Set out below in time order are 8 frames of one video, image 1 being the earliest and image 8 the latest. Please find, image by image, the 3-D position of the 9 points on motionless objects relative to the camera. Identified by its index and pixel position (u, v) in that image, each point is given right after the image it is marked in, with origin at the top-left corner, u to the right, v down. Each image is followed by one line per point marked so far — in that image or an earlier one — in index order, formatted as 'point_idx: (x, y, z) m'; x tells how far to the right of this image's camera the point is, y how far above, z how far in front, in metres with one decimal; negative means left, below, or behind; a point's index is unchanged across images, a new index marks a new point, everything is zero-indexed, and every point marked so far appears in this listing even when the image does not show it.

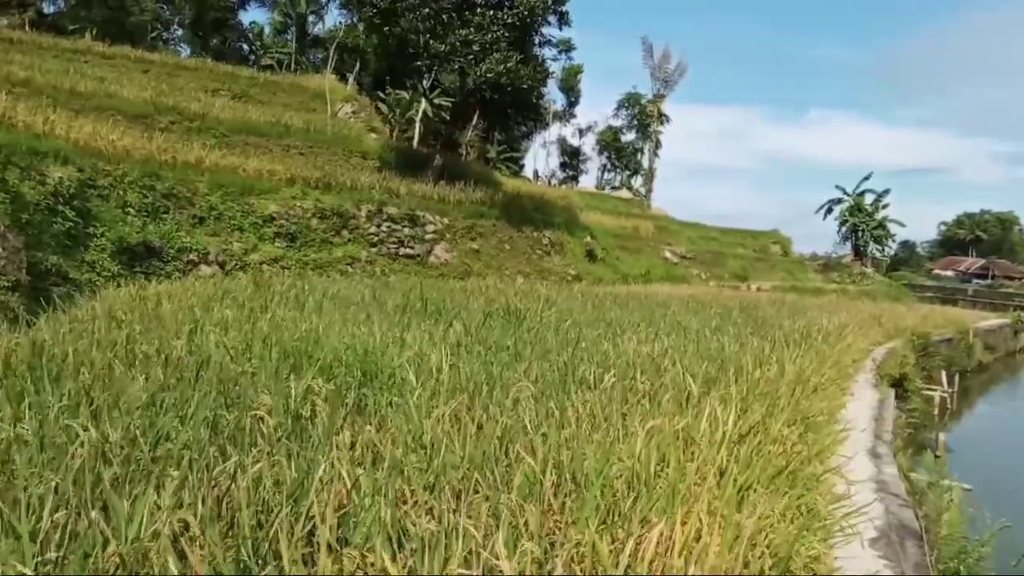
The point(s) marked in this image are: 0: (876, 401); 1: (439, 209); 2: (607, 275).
0: (+2.7, -0.8, +5.6) m
1: (-1.2, +1.3, +12.9) m
2: (+2.0, +0.3, +15.4) m
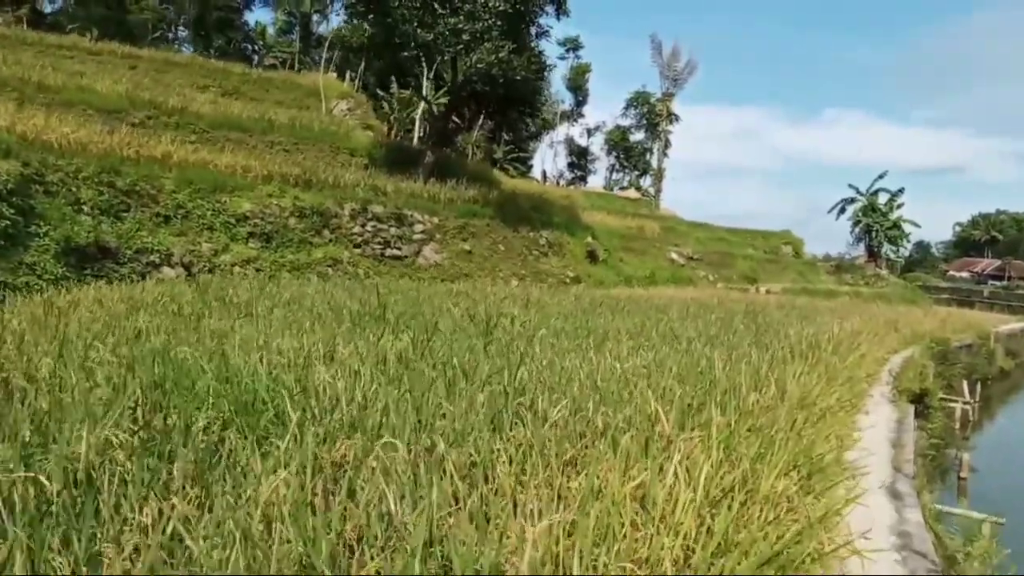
0: (+2.4, -0.8, +4.8) m
1: (-1.3, +1.3, +12.2) m
2: (+1.9, +0.2, +14.7) m
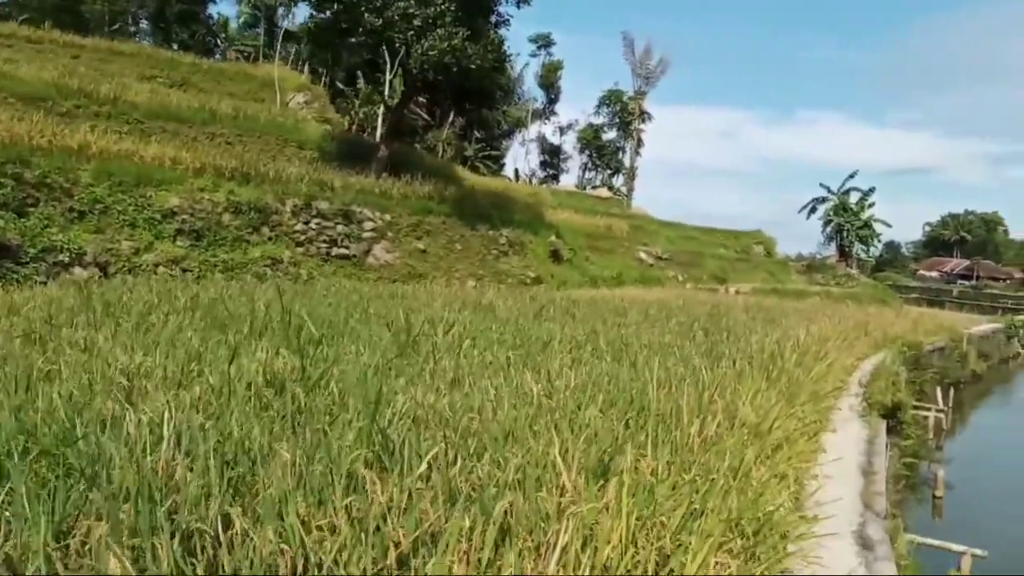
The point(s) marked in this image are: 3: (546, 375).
0: (+2.0, -0.9, +4.3) m
1: (-2.0, +1.3, +11.6) m
2: (+1.2, +0.2, +14.2) m
3: (+0.2, -0.4, +3.5) m
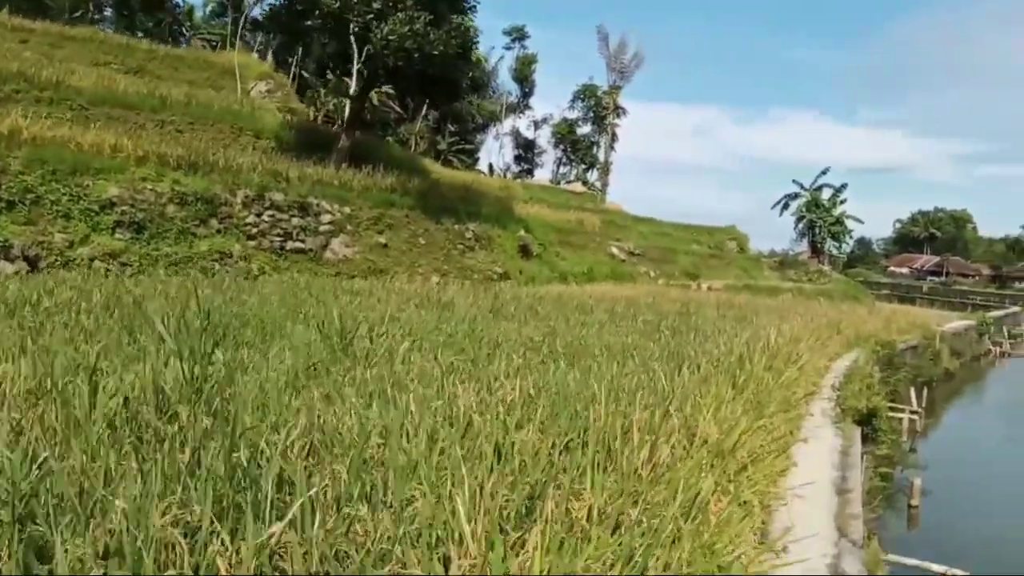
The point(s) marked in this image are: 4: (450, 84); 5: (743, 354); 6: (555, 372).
0: (+1.7, -0.9, +4.0) m
1: (-2.6, +1.3, +11.1) m
2: (+0.6, +0.3, +13.8) m
3: (-0.1, -0.4, +3.1) m
4: (-1.1, +3.7, +13.8) m
5: (+1.5, -0.4, +4.9) m
6: (+0.2, -0.4, +3.6) m
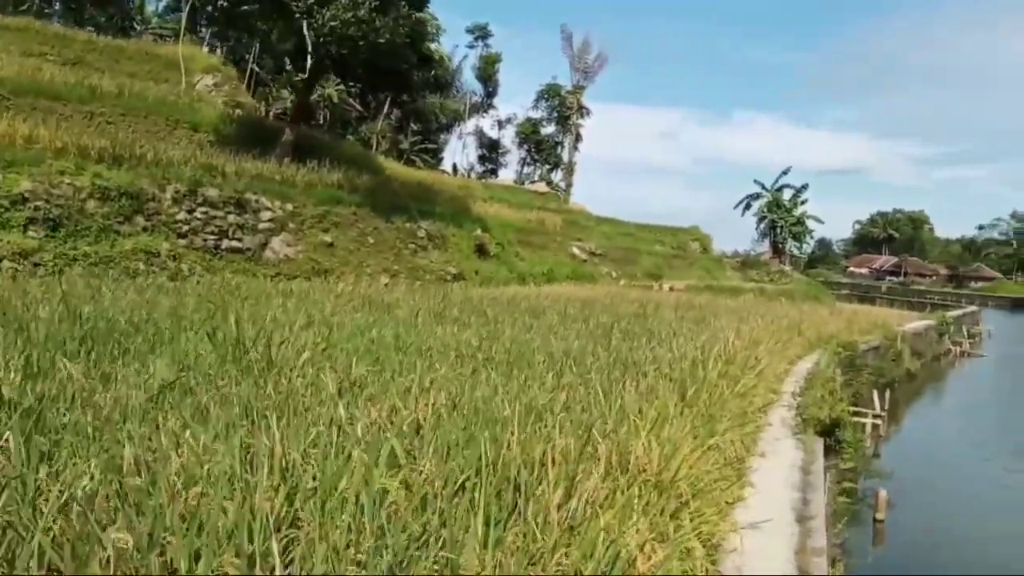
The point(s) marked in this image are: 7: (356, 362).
0: (+1.3, -0.8, +3.5) m
1: (-3.2, +1.3, +10.5) m
2: (-0.2, +0.3, +13.3) m
3: (-0.4, -0.4, +2.7) m
4: (-1.9, +3.7, +13.2) m
5: (+1.1, -0.4, +4.5) m
6: (-0.2, -0.4, +3.1) m
7: (-0.7, -0.3, +3.5) m
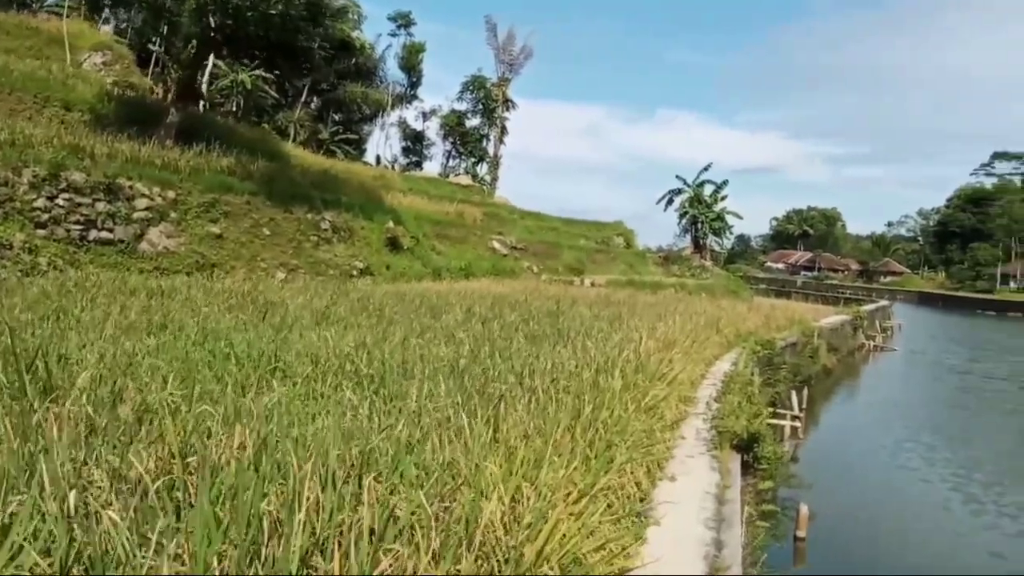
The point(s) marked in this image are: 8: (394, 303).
0: (+0.8, -0.8, +3.0) m
1: (-4.4, +1.4, +9.5) m
2: (-1.7, +0.3, +12.6) m
3: (-0.9, -0.4, +2.0) m
4: (-3.4, +3.8, +12.3) m
5: (+0.5, -0.4, +4.0) m
6: (-0.7, -0.4, +2.5) m
7: (-1.3, -0.3, +2.8) m
8: (-1.2, -0.2, +7.9) m
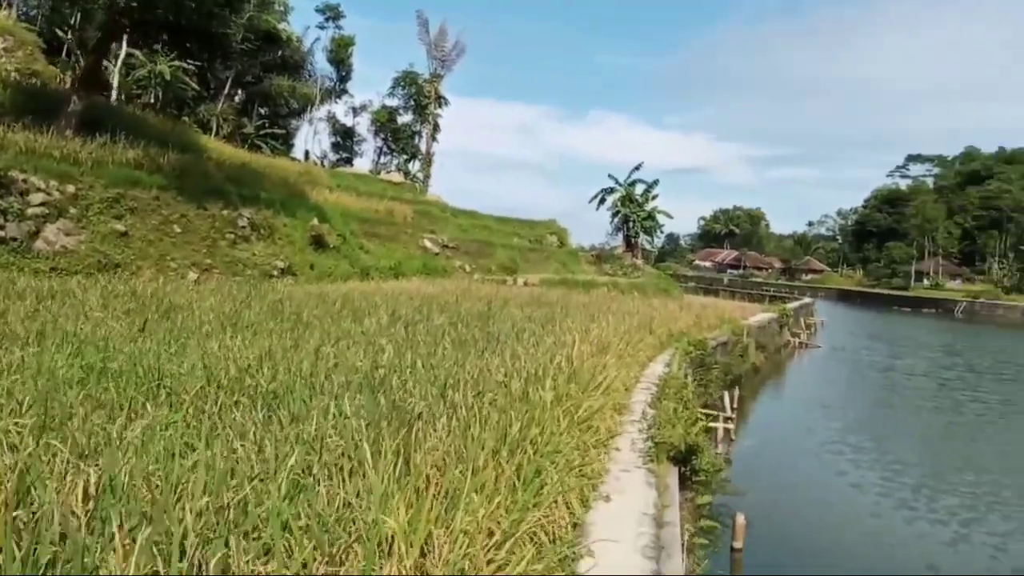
0: (+0.5, -0.9, +2.8) m
1: (-5.3, +1.3, +8.7) m
2: (-2.8, +0.3, +12.1) m
3: (-1.1, -0.4, +1.6) m
4: (-4.5, +3.8, +11.7) m
5: (+0.1, -0.4, +3.7) m
6: (-0.9, -0.4, +2.1) m
7: (-1.5, -0.4, +2.4) m
8: (-1.9, -0.2, +7.4) m
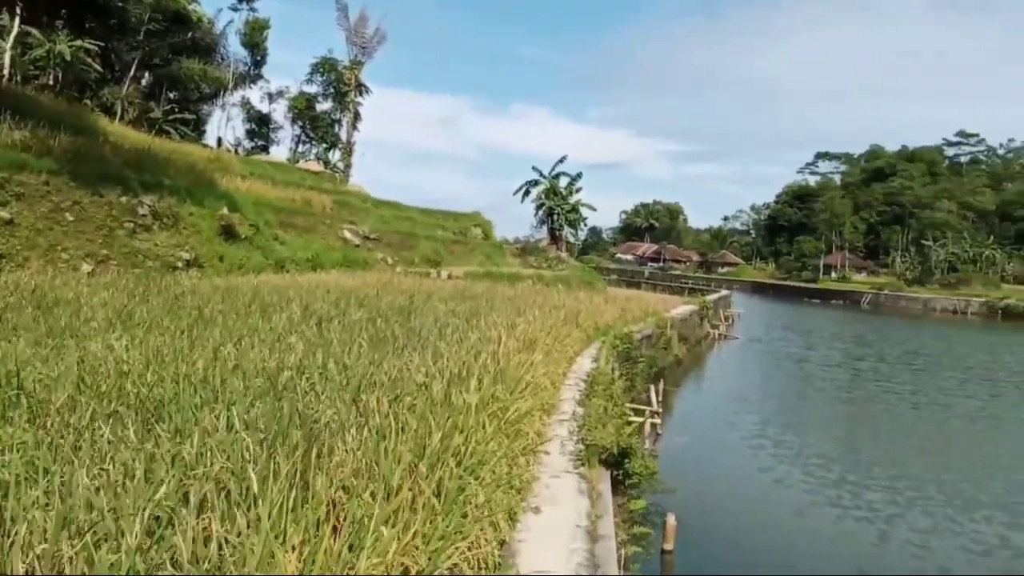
0: (+0.2, -0.8, +2.5) m
1: (-6.1, +1.4, +7.9) m
2: (-4.0, +0.4, +11.5) m
3: (-1.2, -0.4, +1.2) m
4: (-5.6, +3.9, +10.8) m
5: (-0.3, -0.4, +3.4) m
6: (-1.1, -0.4, +1.7) m
7: (-1.8, -0.4, +1.9) m
8: (-2.6, -0.1, +6.9) m
